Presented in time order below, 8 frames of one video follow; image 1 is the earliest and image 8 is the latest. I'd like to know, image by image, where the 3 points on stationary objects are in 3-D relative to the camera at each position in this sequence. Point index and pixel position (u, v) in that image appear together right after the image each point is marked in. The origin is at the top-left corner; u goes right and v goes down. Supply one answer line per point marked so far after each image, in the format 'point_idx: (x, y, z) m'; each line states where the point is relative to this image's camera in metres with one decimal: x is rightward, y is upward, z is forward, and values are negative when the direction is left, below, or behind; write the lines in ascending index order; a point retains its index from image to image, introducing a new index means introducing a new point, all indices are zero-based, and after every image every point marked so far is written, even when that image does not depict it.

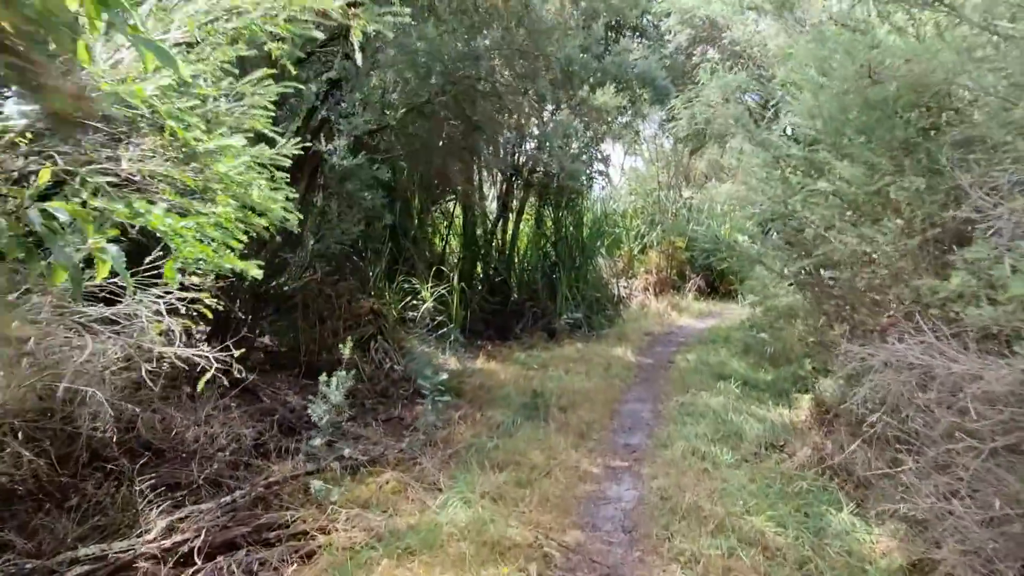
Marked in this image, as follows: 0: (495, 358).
0: (-0.1, -0.4, +4.3) m
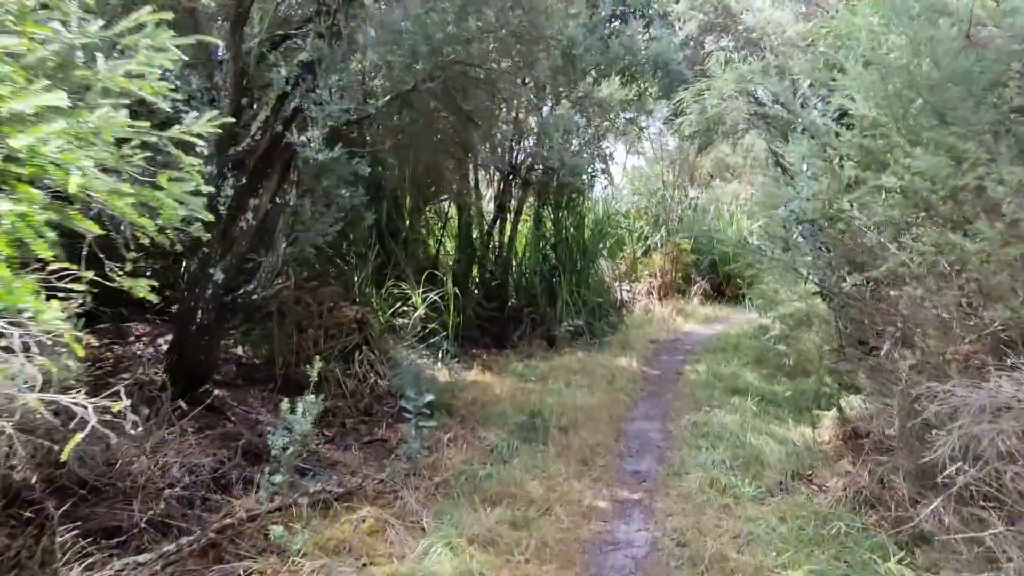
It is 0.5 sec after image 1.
0: (-0.1, -0.4, +4.0) m
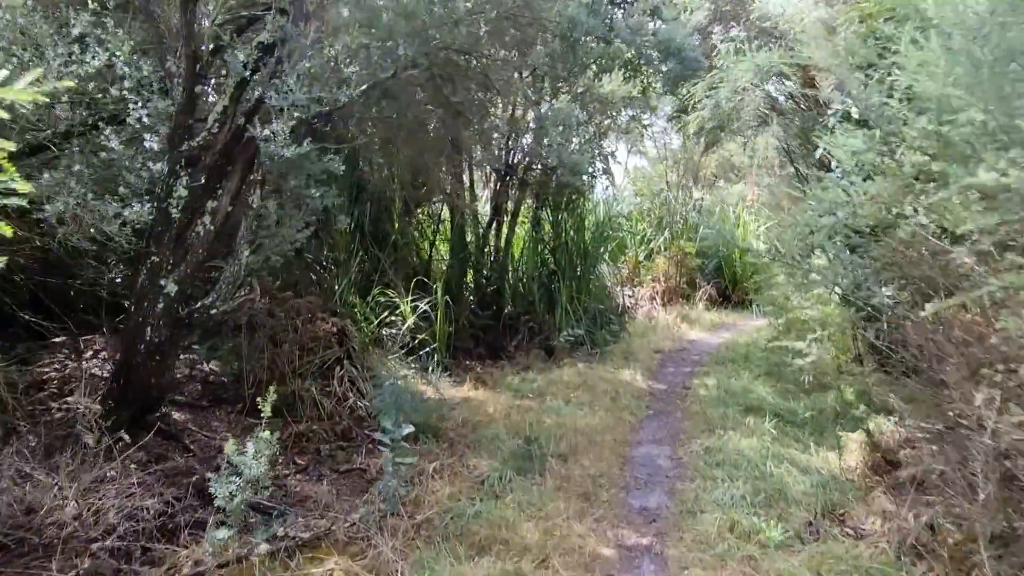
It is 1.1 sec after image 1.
0: (-0.1, -0.5, +3.7) m
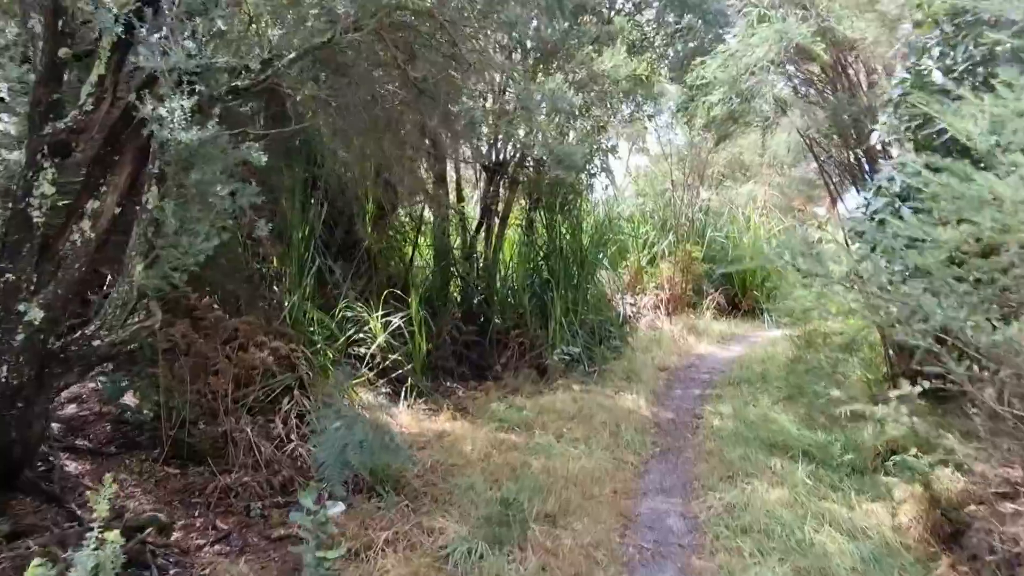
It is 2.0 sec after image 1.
0: (-0.2, -0.5, +3.3) m
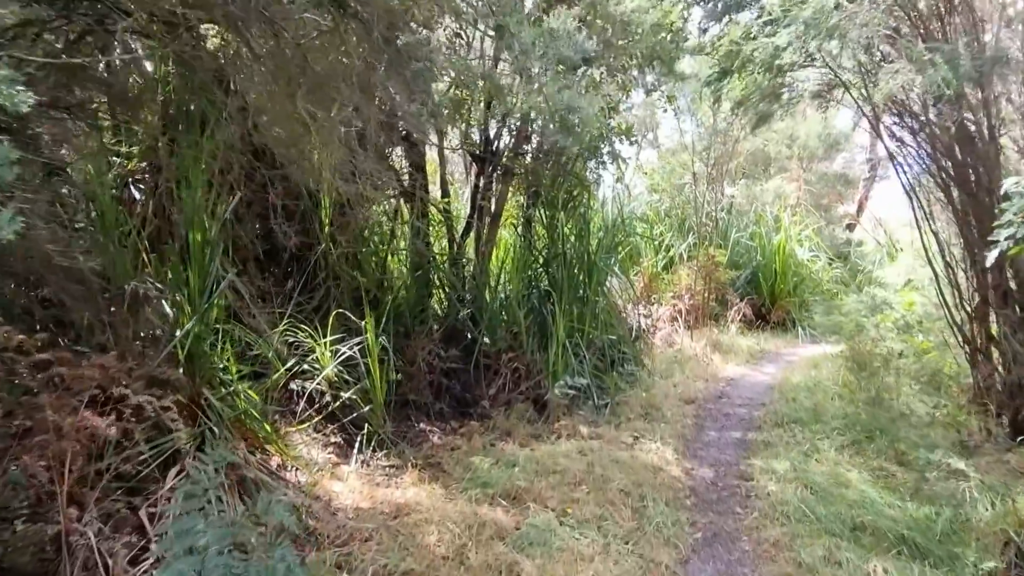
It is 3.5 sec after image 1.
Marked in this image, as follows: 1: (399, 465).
0: (-0.2, -0.6, +2.5) m
1: (-0.4, -0.6, +2.5) m
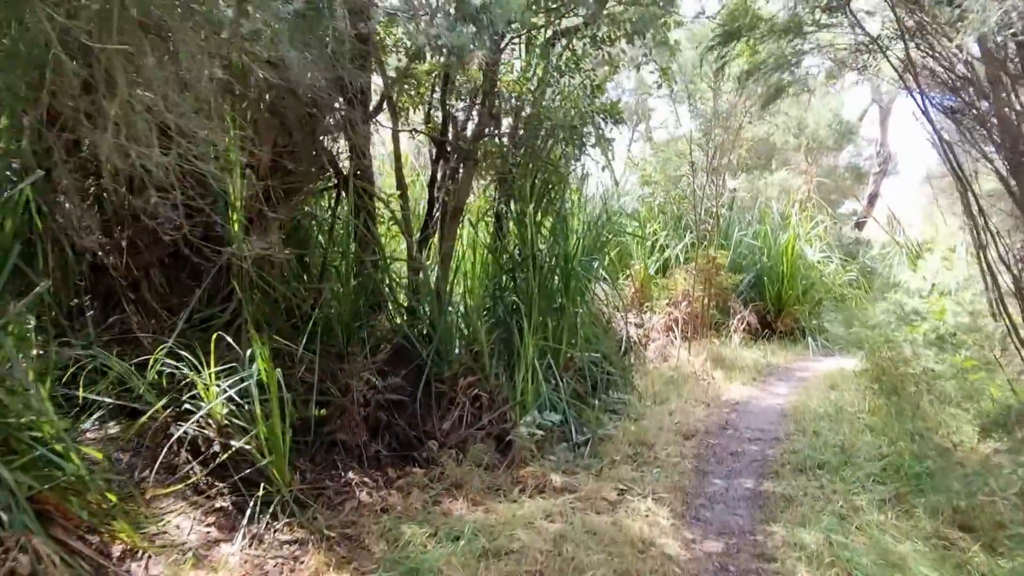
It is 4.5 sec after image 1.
0: (-0.4, -0.6, +1.8) m
1: (-0.5, -0.6, +1.9) m
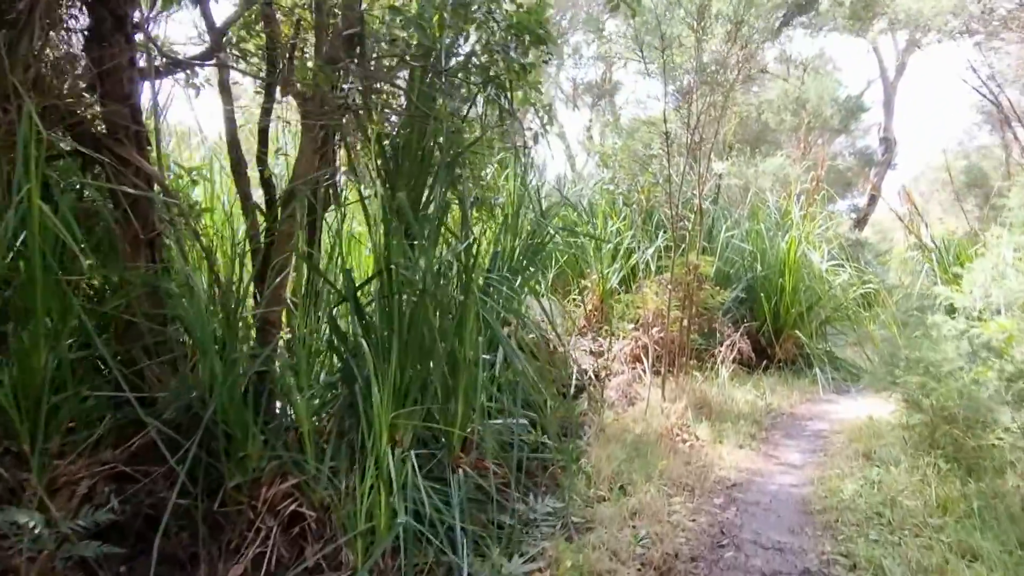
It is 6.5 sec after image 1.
0: (-0.7, -0.7, +0.6) m
1: (-0.8, -0.7, +0.7) m
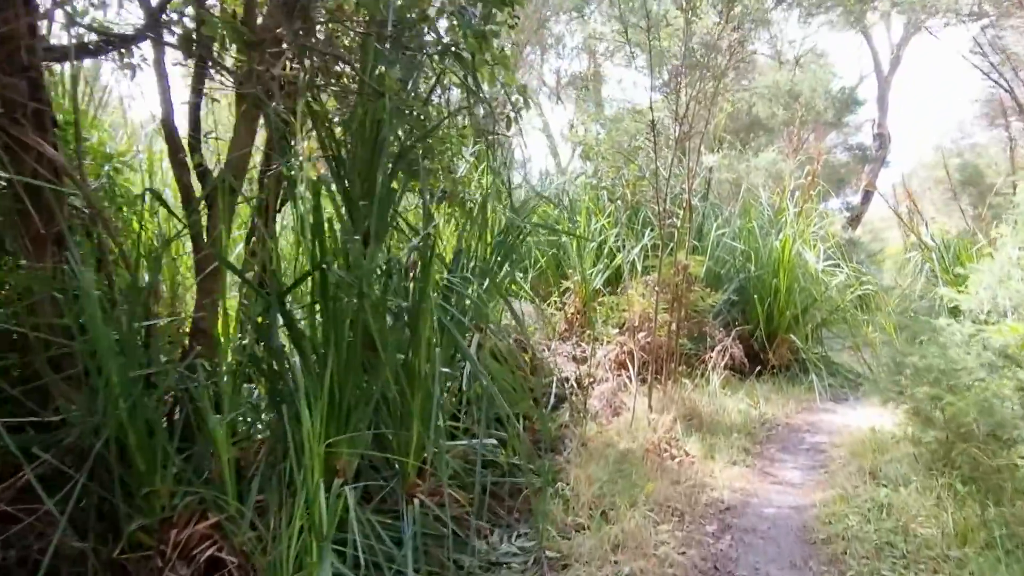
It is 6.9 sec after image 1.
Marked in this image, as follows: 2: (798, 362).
0: (-0.7, -0.7, +0.4) m
1: (-0.9, -0.7, +0.4) m
2: (+1.4, -0.4, +3.7) m
